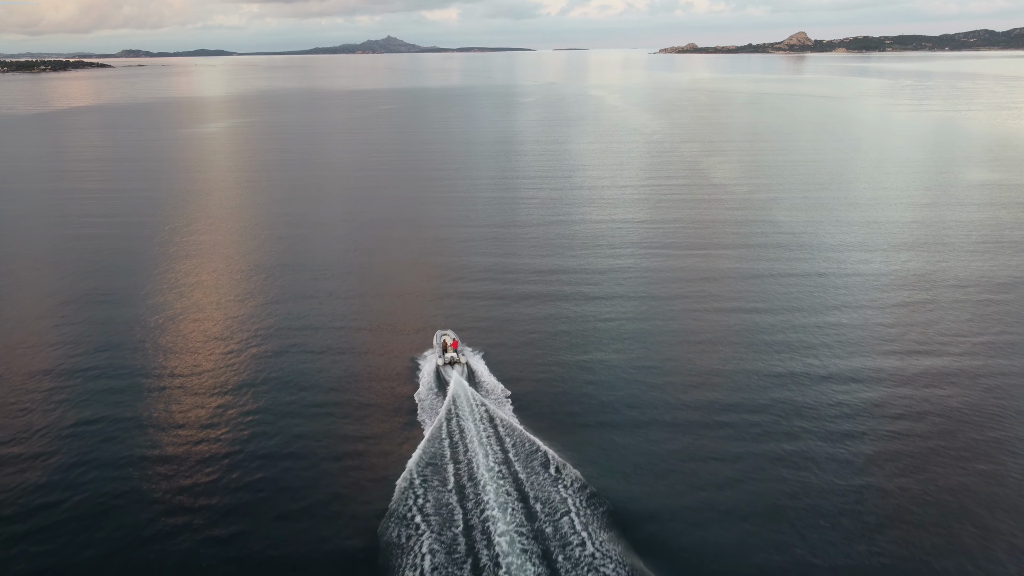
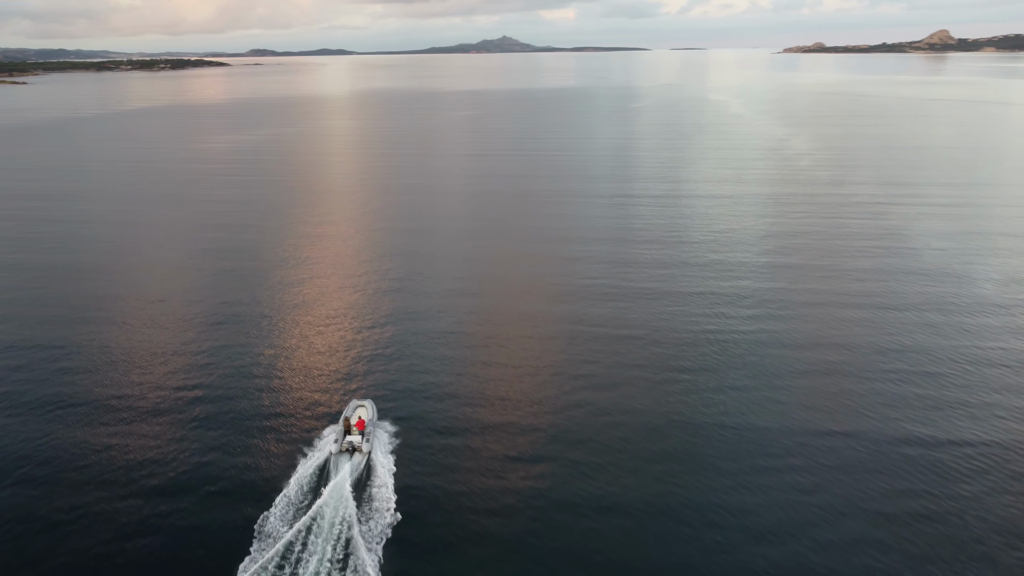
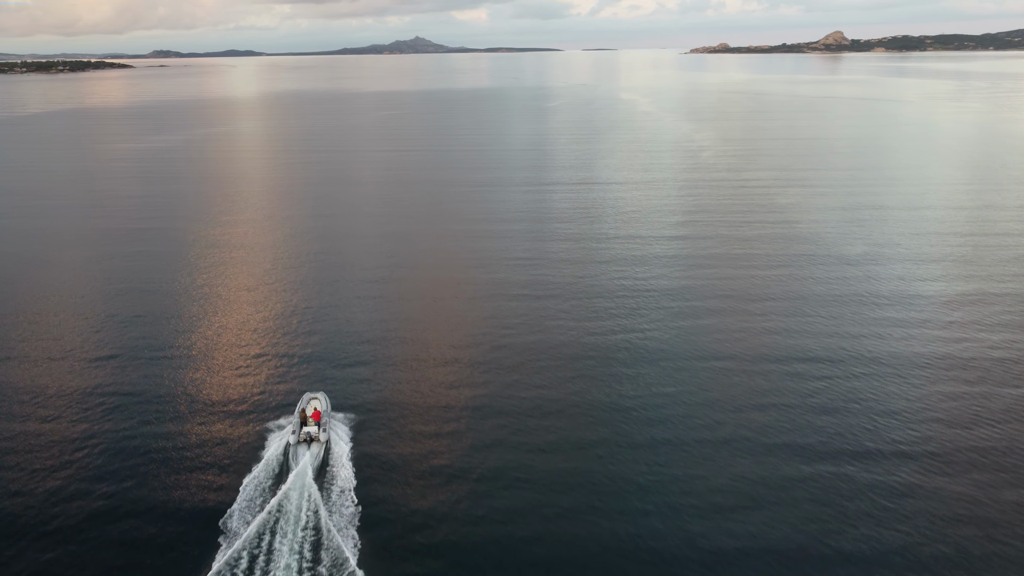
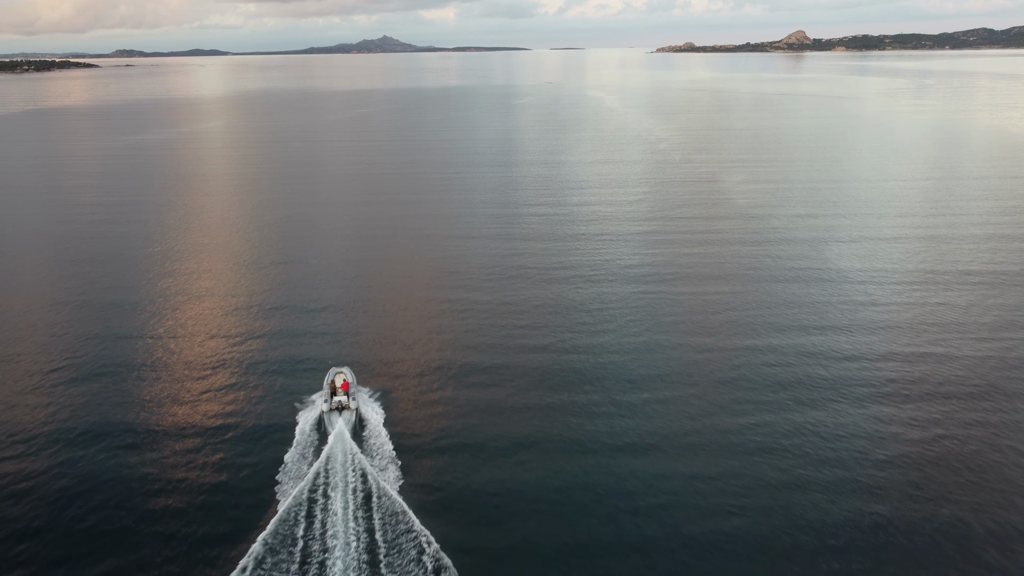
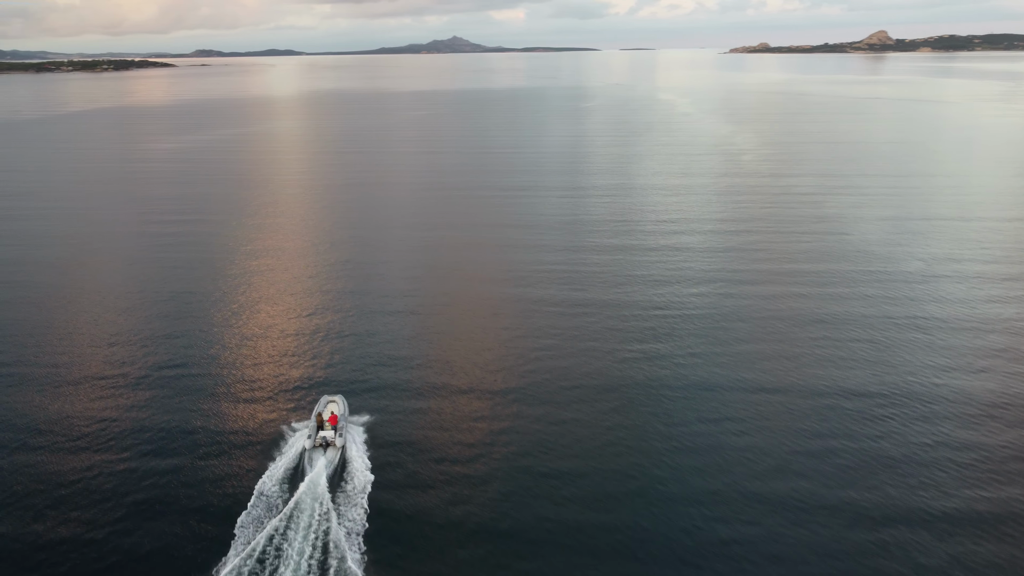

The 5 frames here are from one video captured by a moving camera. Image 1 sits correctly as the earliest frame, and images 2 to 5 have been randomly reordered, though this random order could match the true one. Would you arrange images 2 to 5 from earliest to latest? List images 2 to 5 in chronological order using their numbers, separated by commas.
4, 3, 5, 2
